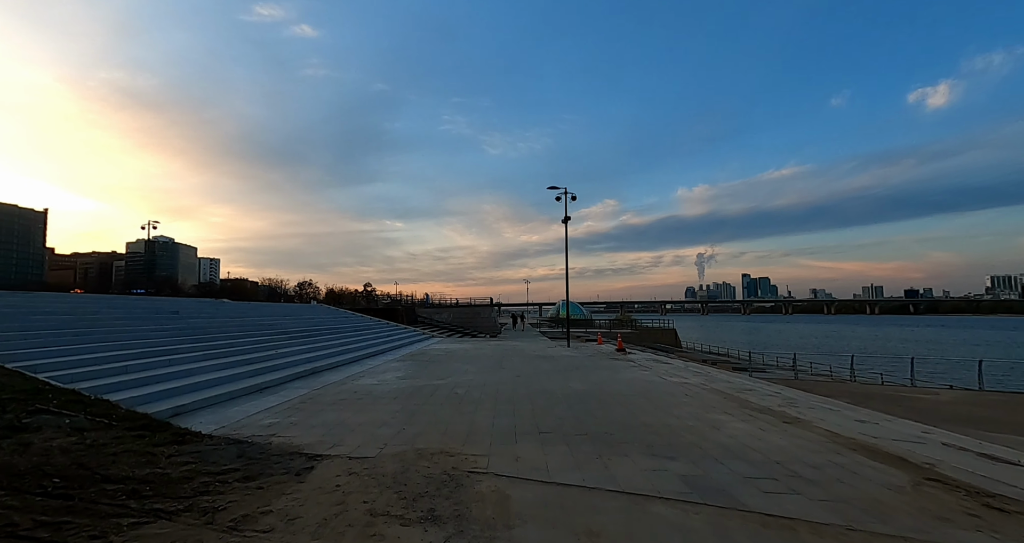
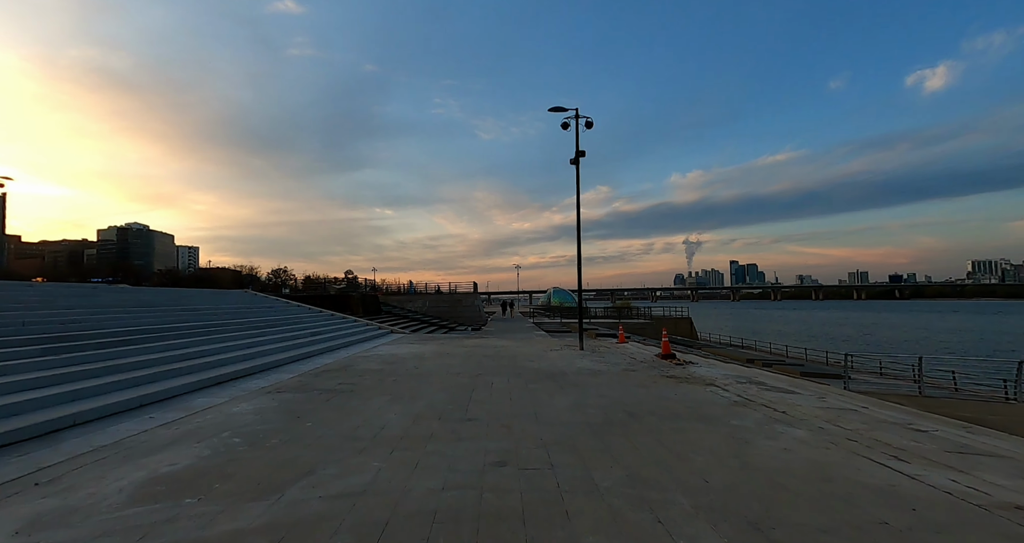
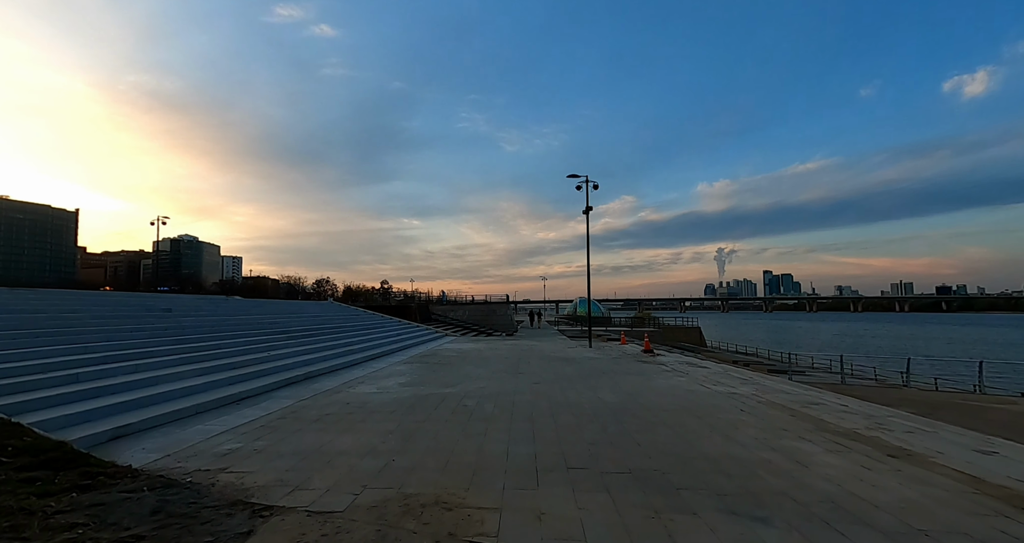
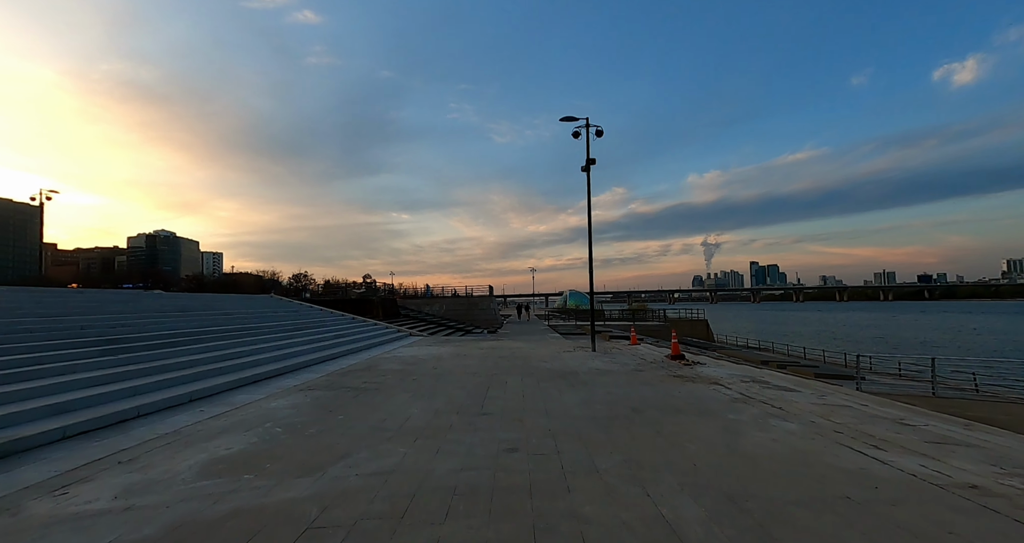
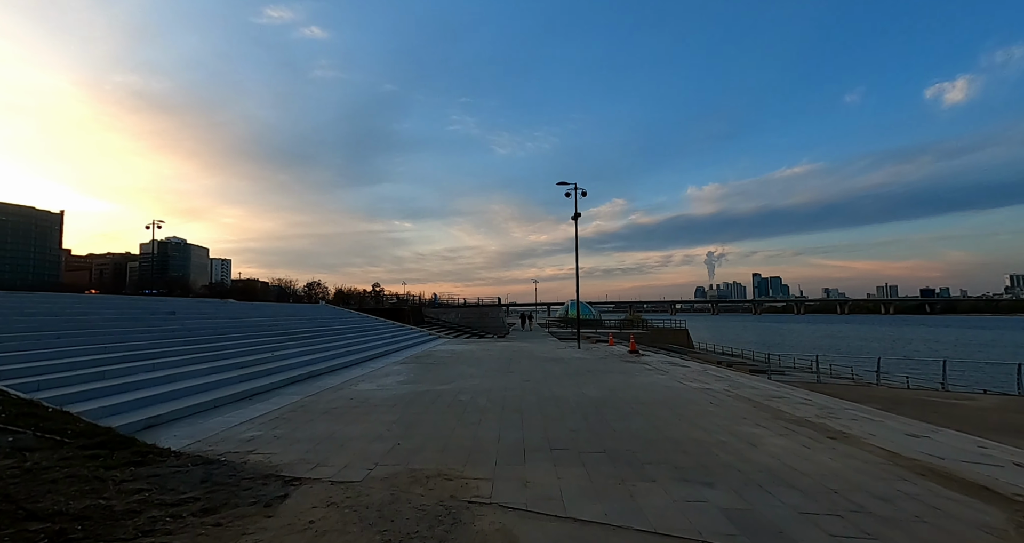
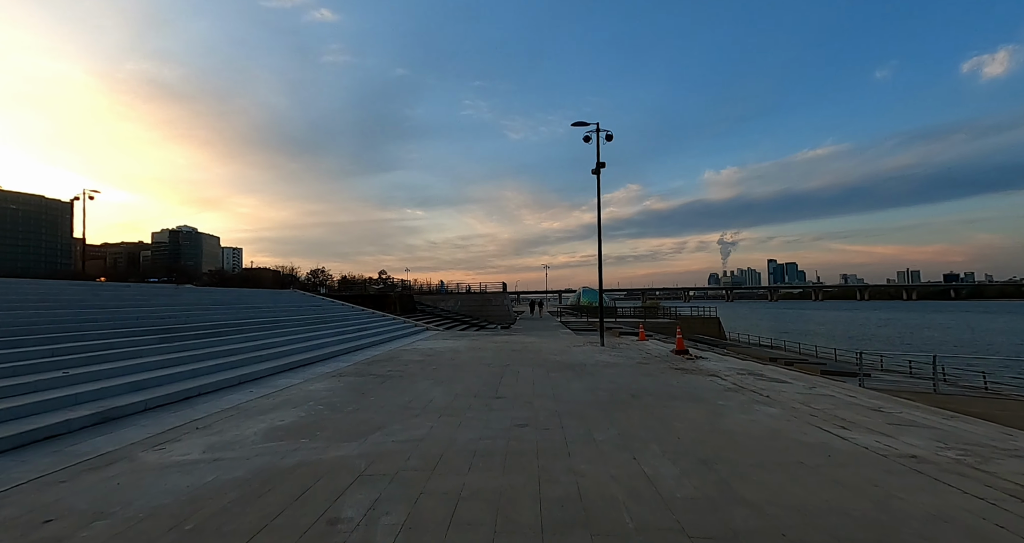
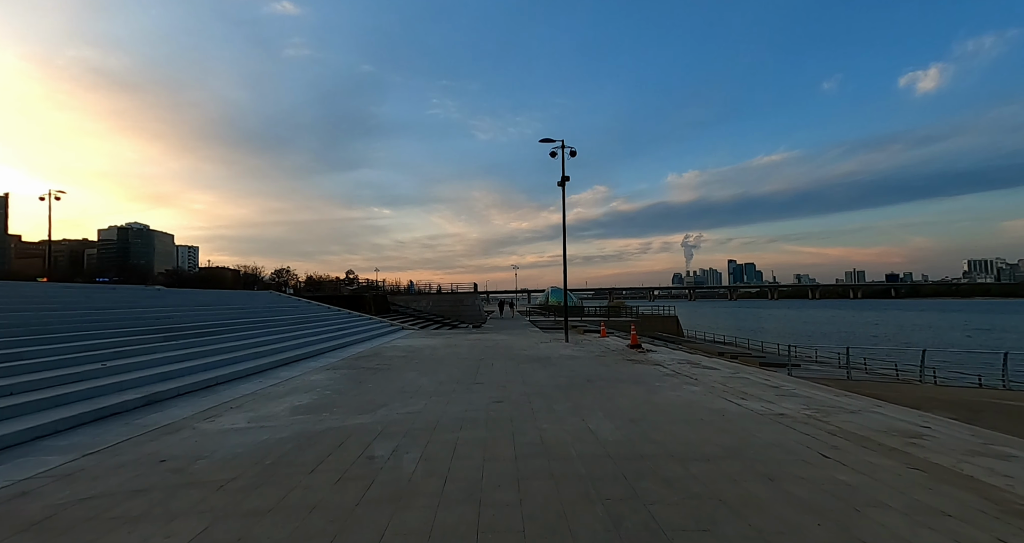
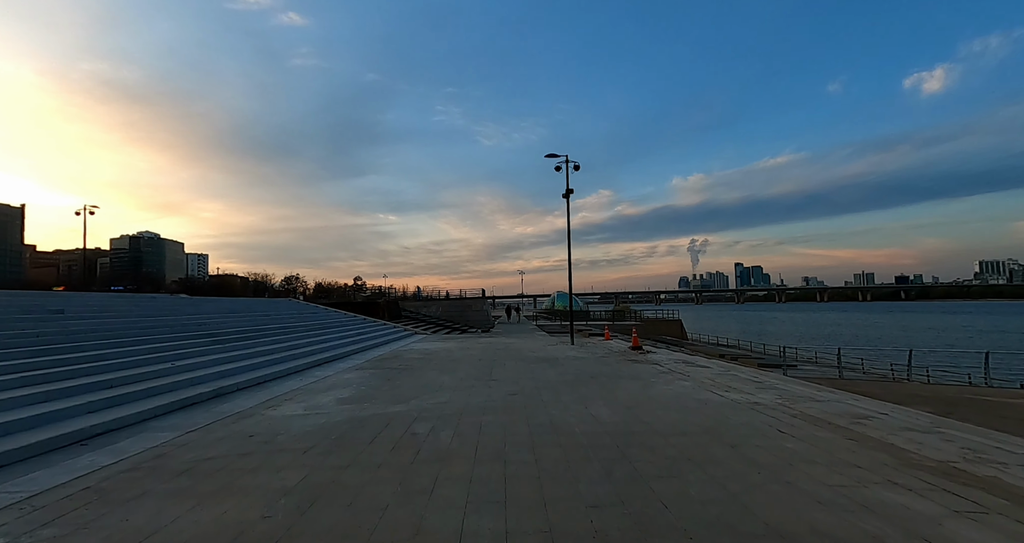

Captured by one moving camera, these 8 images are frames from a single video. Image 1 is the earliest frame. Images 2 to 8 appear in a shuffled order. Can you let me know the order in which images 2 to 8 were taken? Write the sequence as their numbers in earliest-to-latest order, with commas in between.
5, 3, 8, 7, 6, 4, 2
